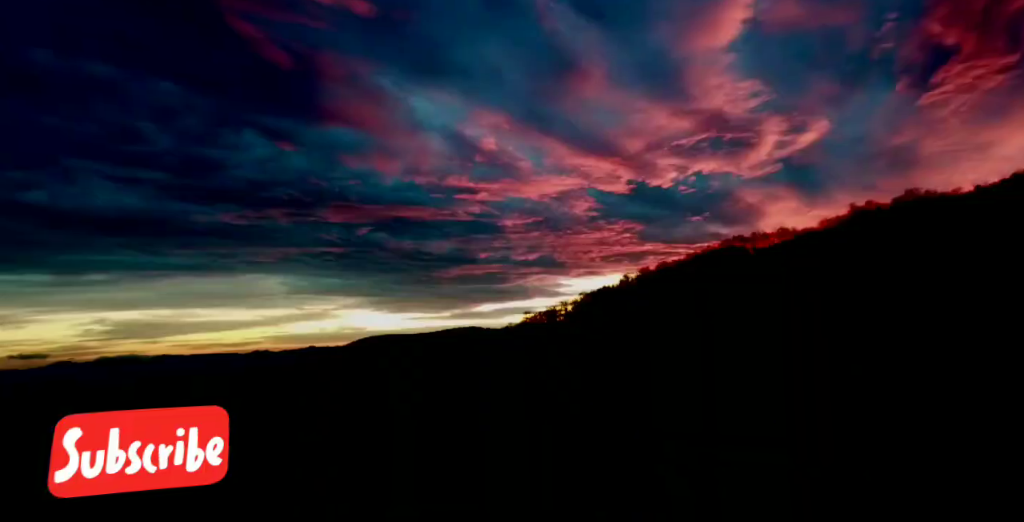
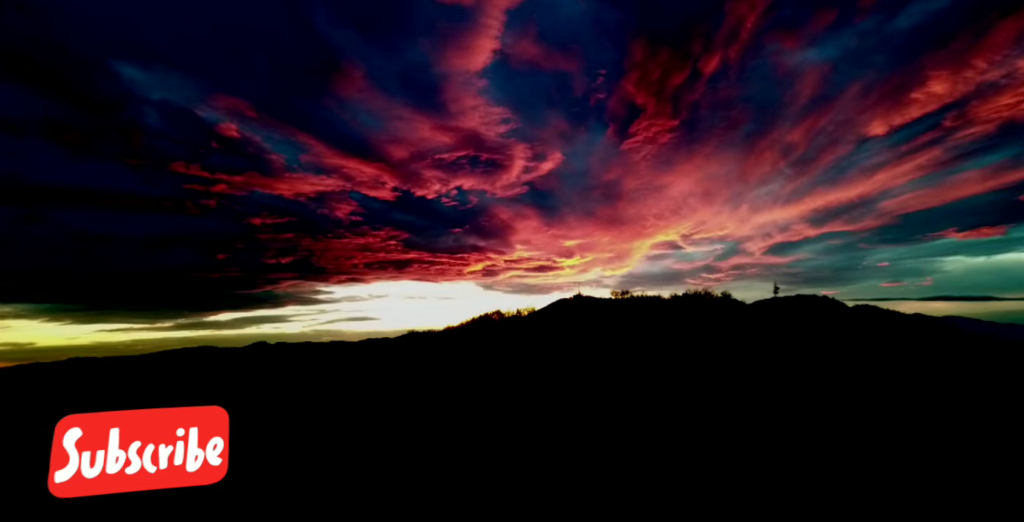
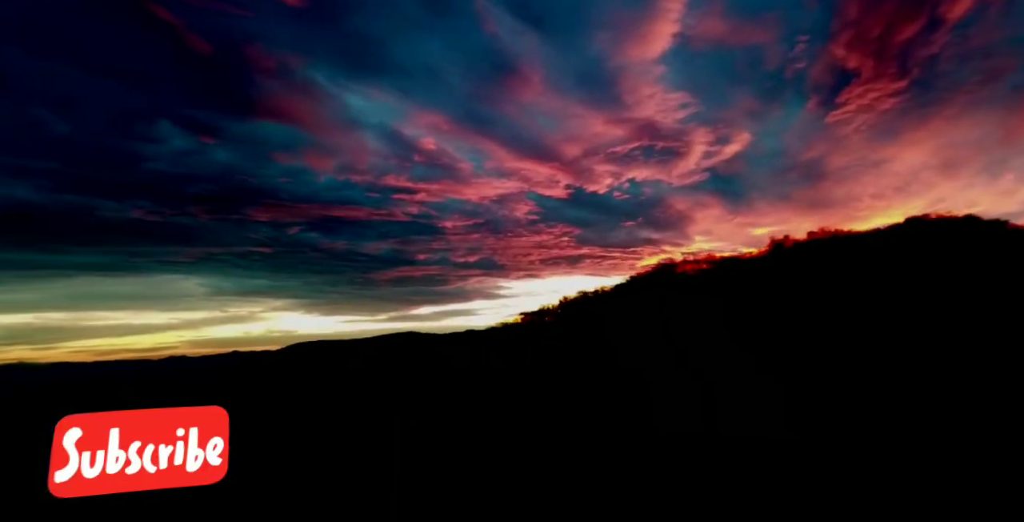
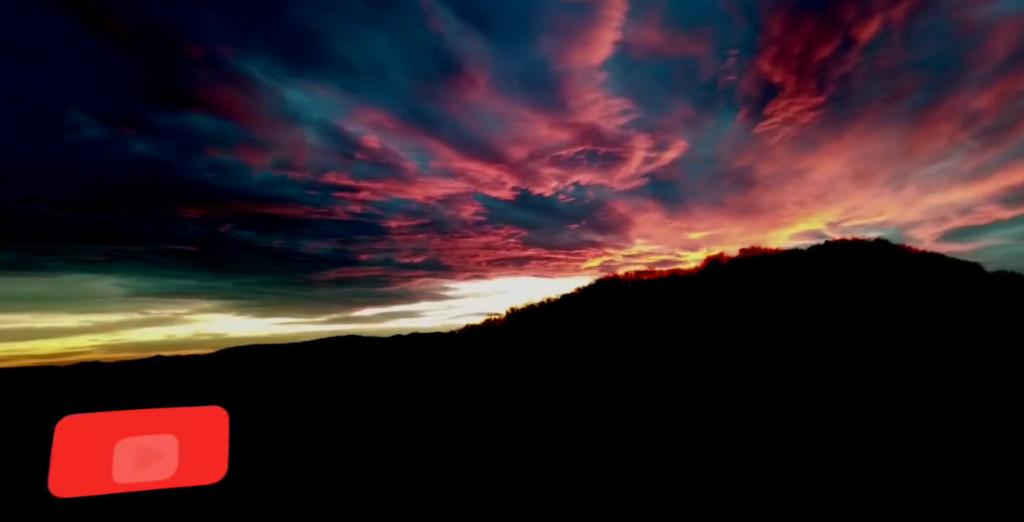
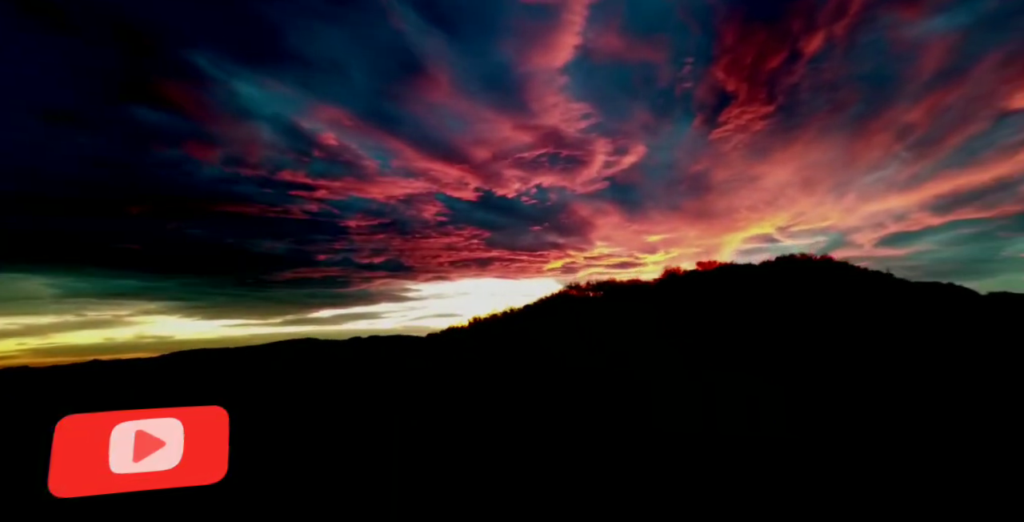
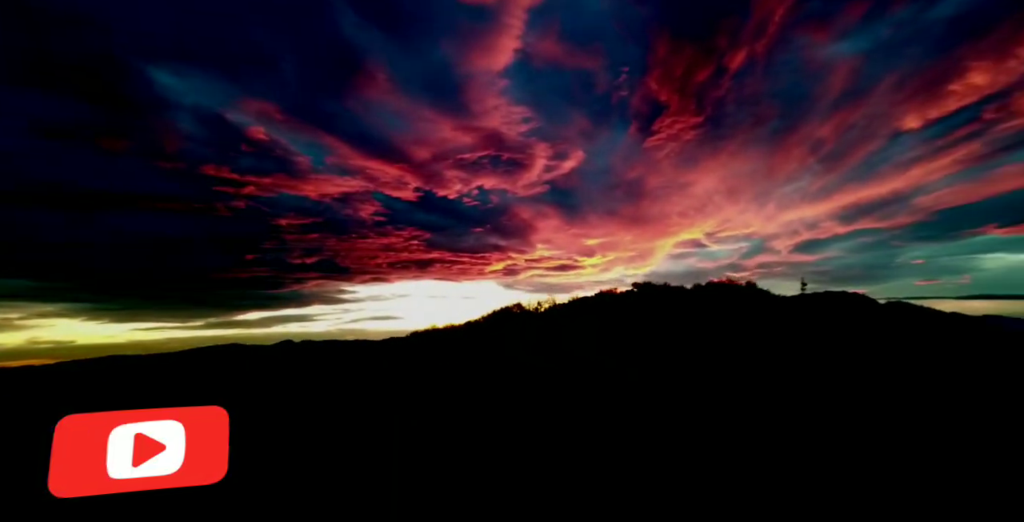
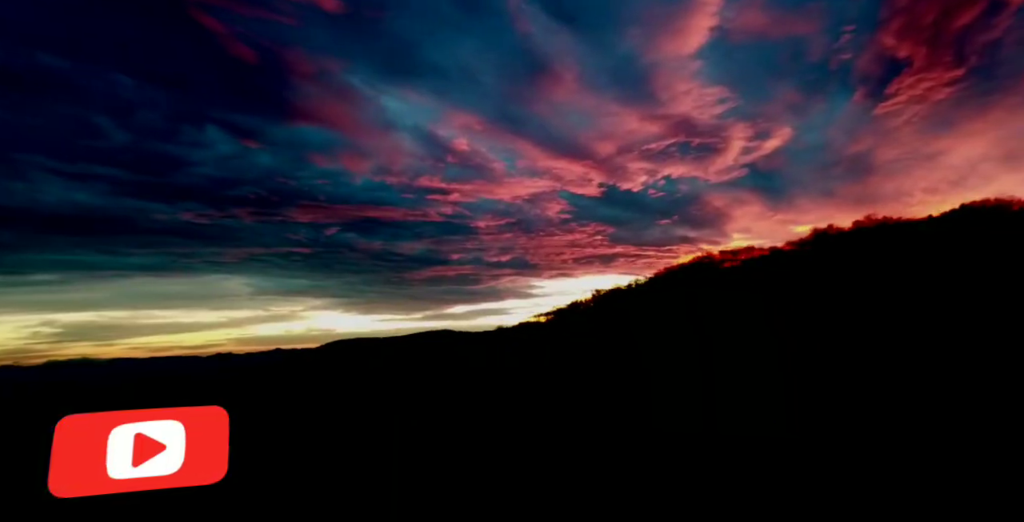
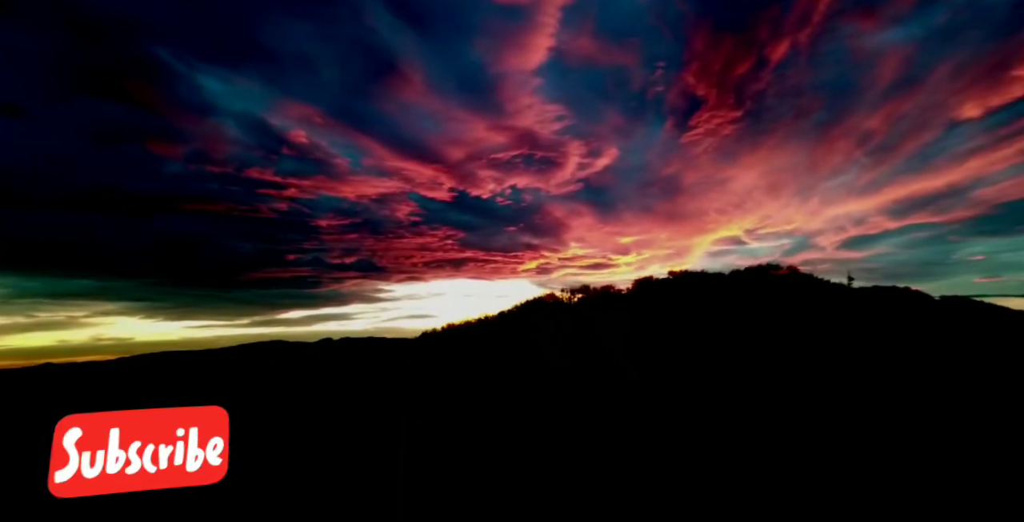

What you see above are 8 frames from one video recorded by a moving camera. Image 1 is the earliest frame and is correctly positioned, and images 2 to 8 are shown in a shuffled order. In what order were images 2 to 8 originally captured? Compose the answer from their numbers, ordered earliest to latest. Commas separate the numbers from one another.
7, 3, 4, 5, 8, 6, 2
